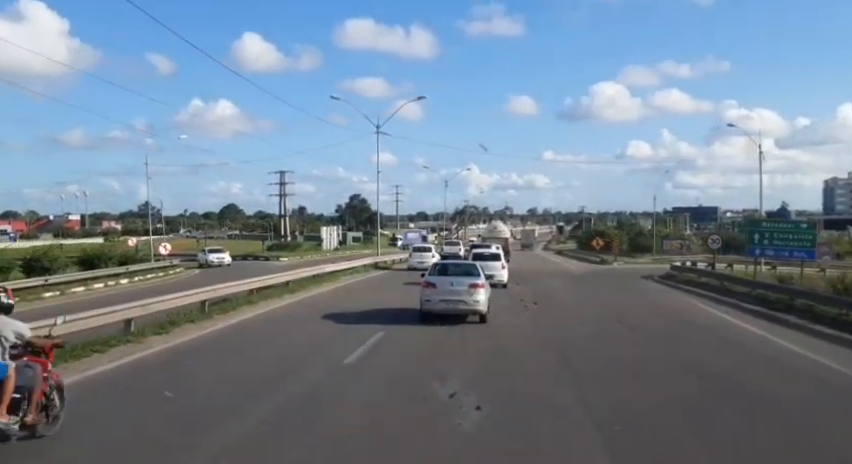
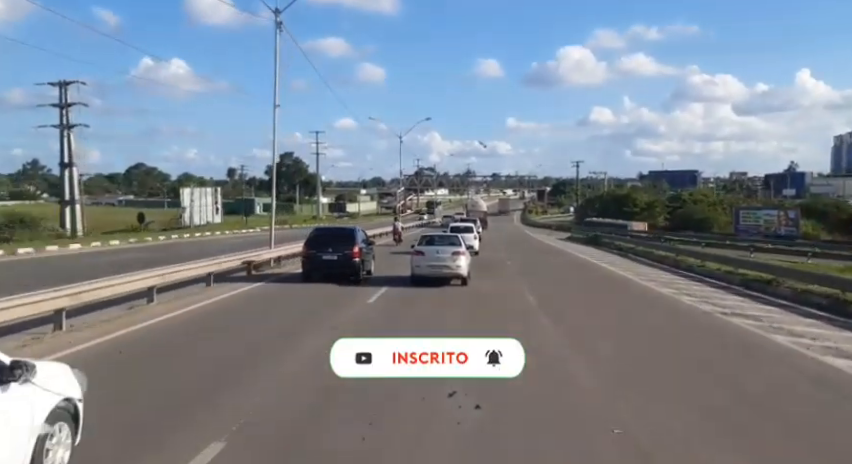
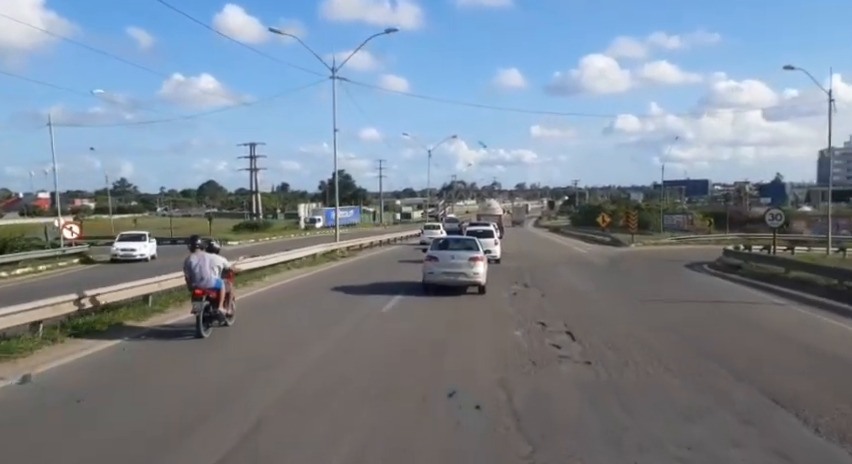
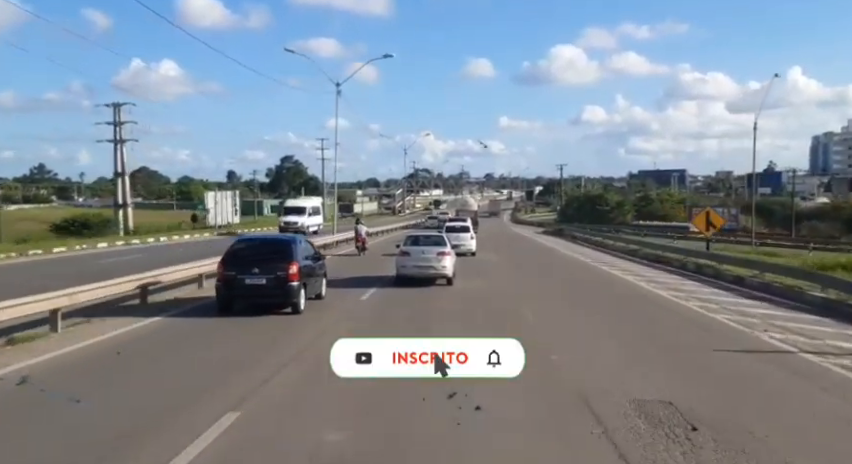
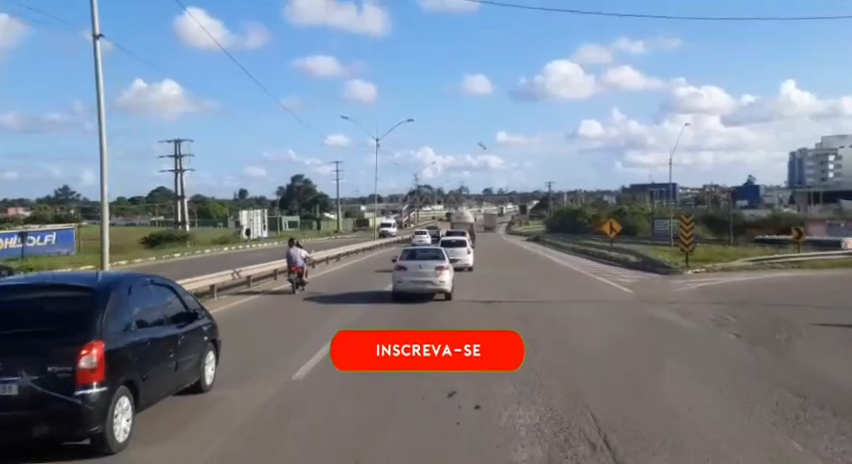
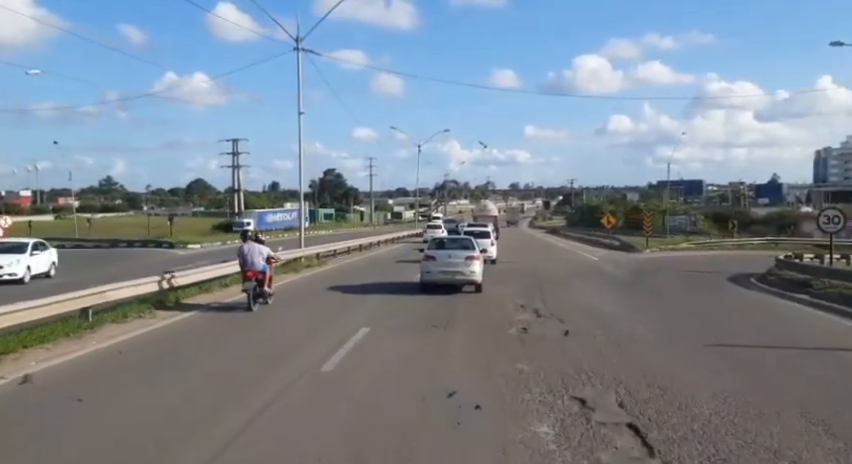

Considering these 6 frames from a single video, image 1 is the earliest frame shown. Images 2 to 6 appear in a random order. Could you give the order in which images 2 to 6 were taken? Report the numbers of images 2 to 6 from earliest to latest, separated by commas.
3, 6, 5, 4, 2
